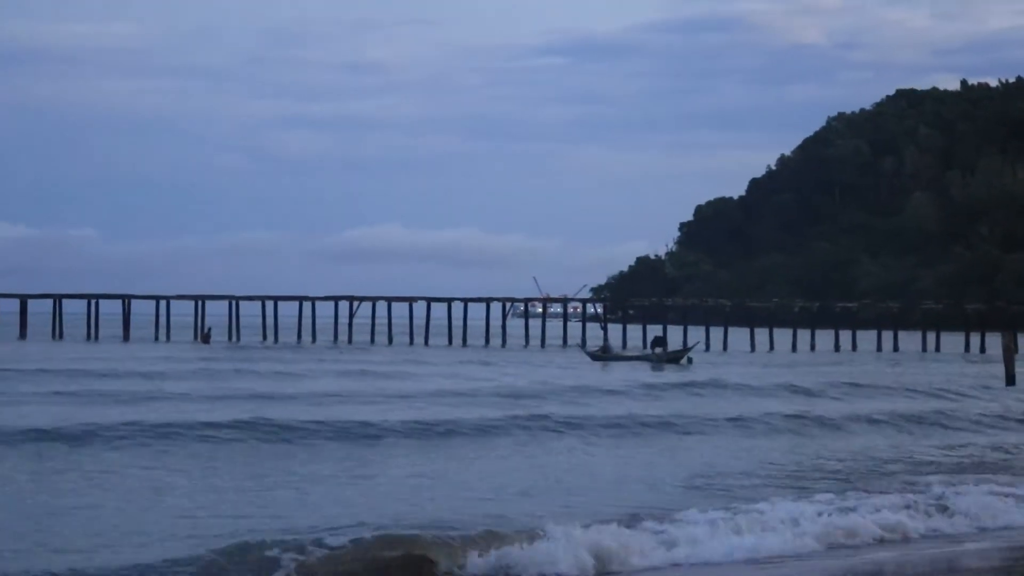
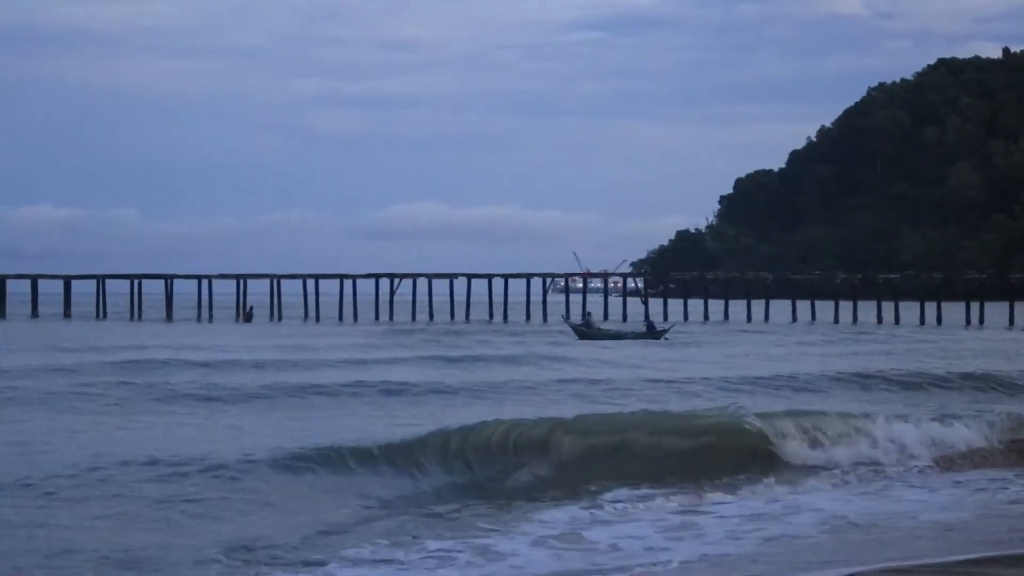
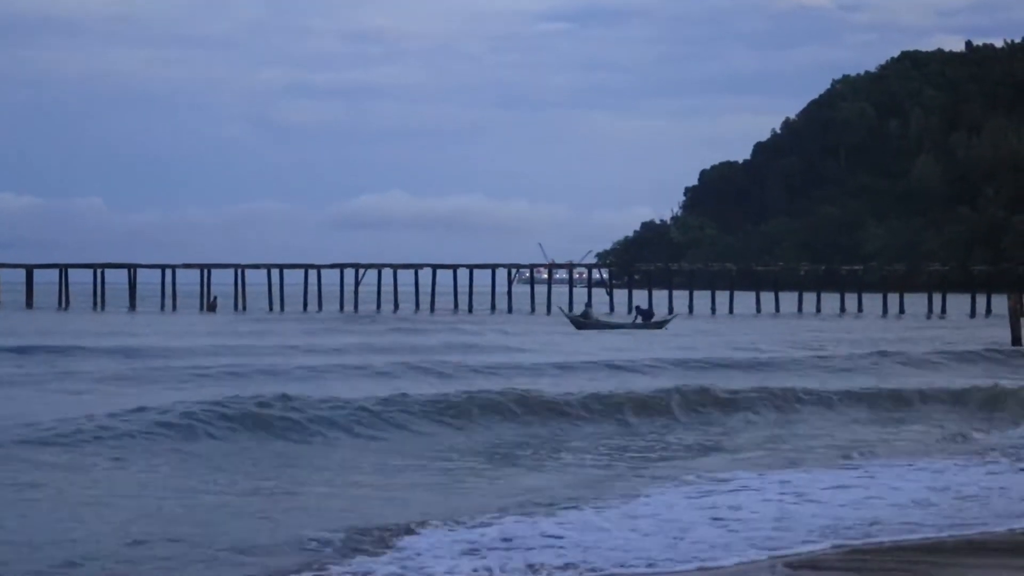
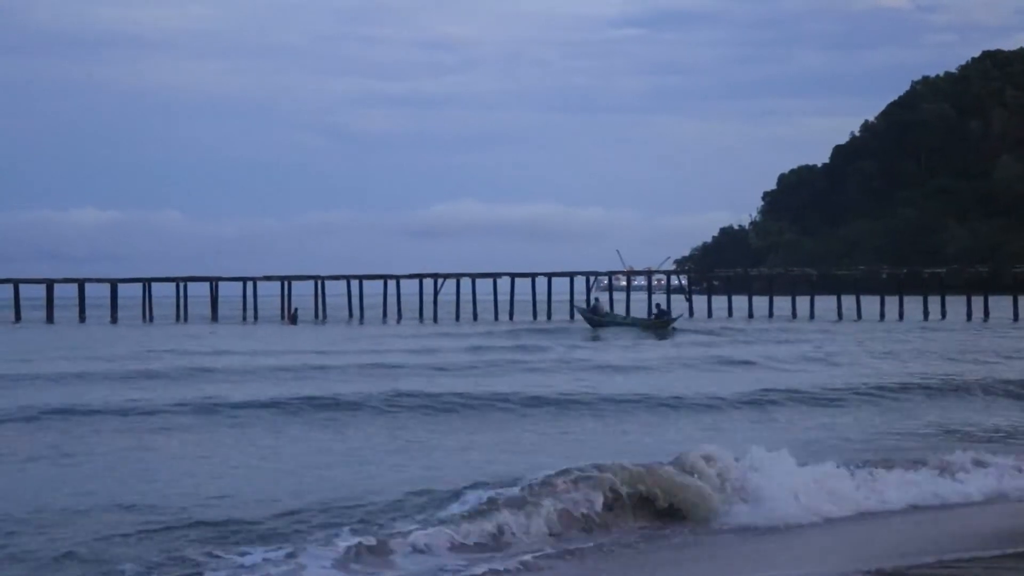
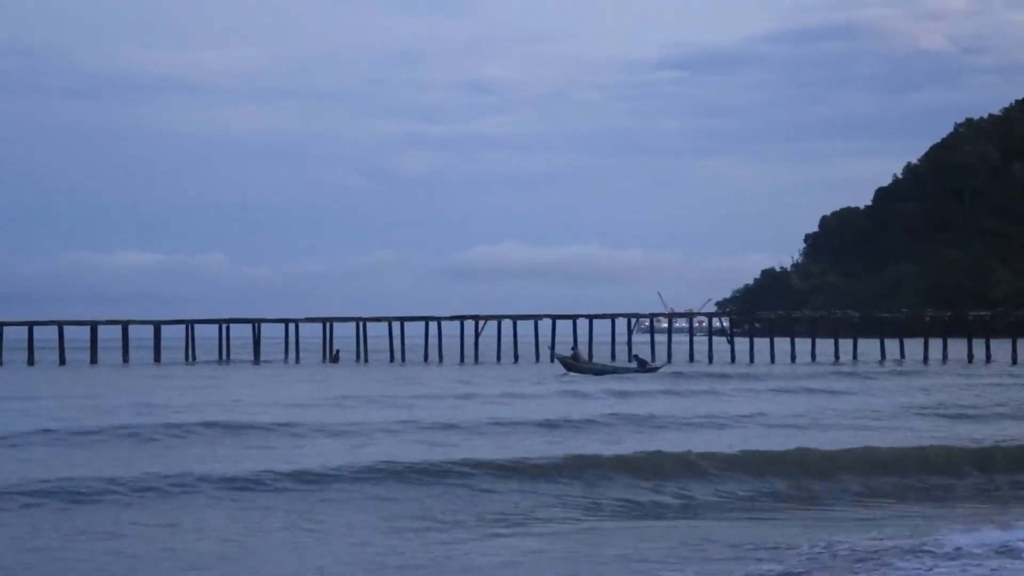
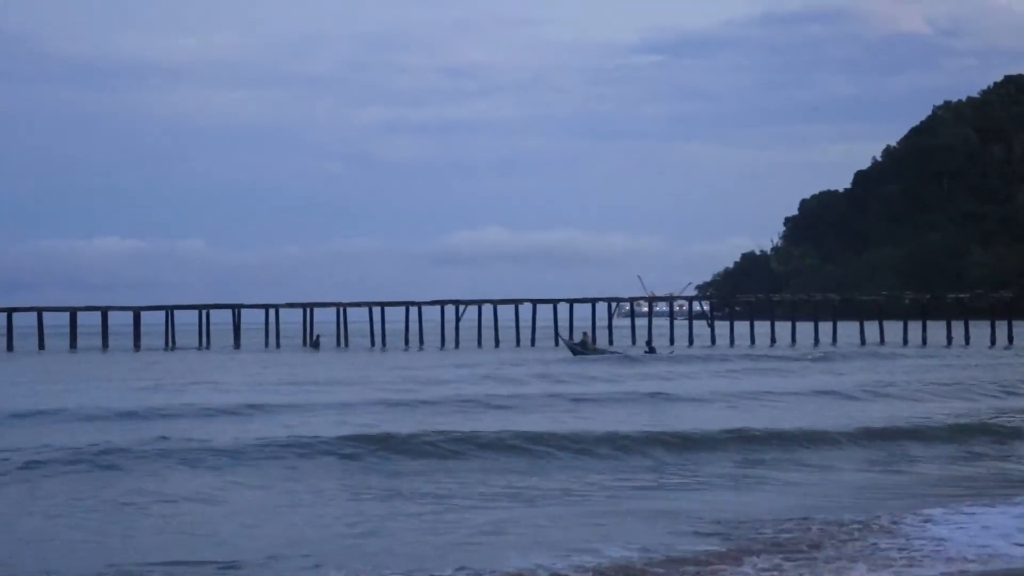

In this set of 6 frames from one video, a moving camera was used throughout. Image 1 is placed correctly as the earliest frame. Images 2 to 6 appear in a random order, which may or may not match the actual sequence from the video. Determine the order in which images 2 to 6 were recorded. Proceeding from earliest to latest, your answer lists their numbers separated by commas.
3, 2, 4, 6, 5
